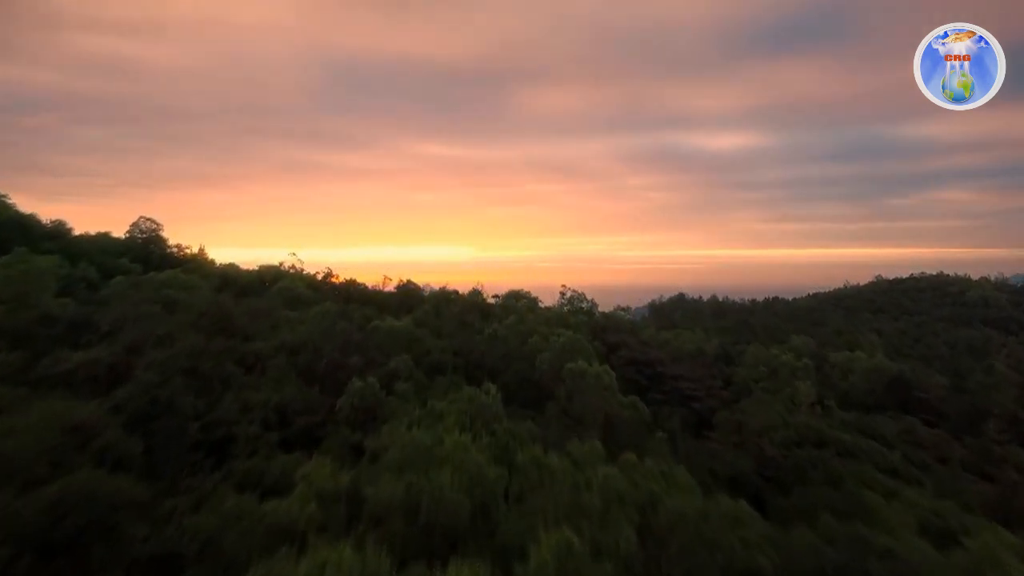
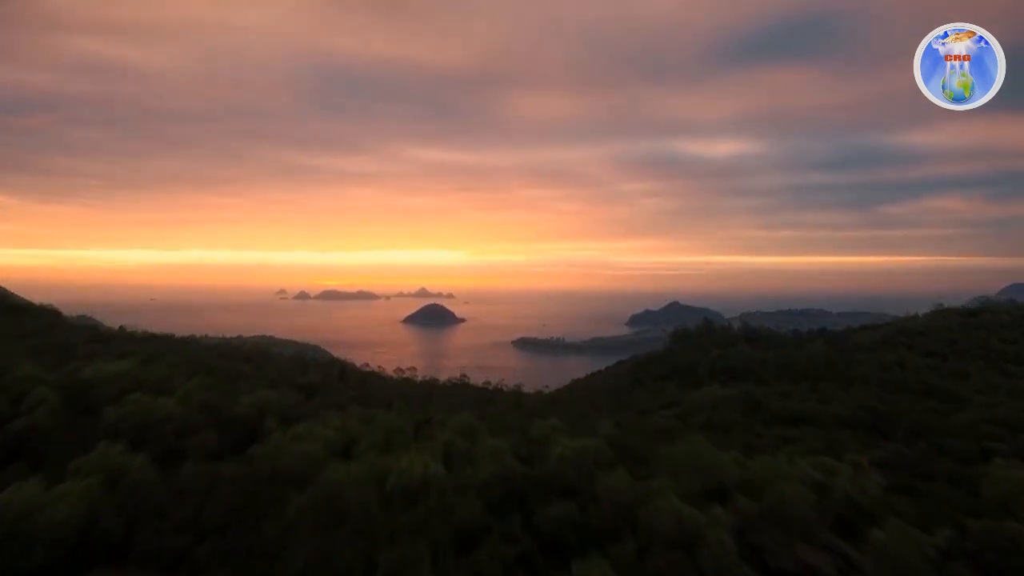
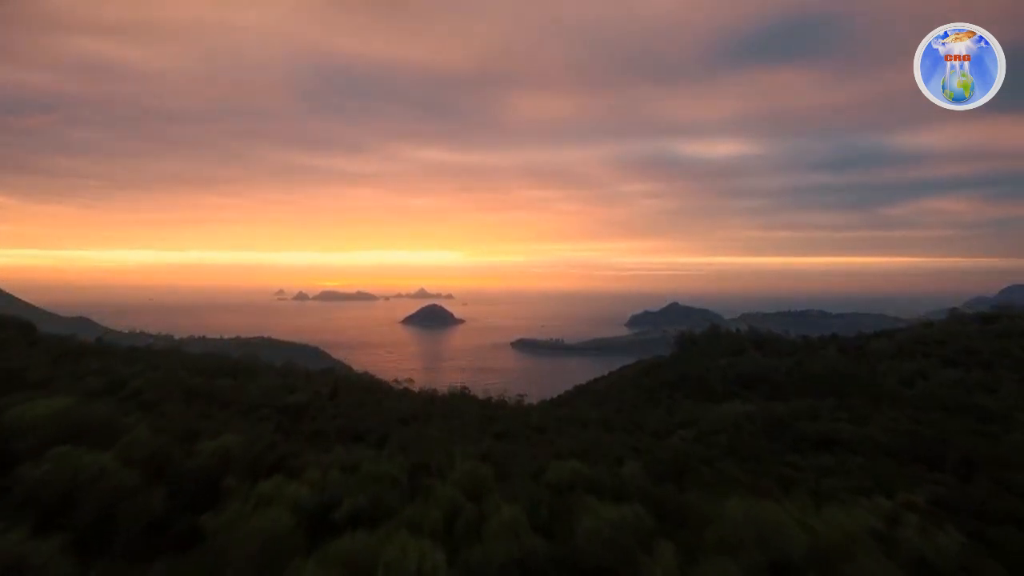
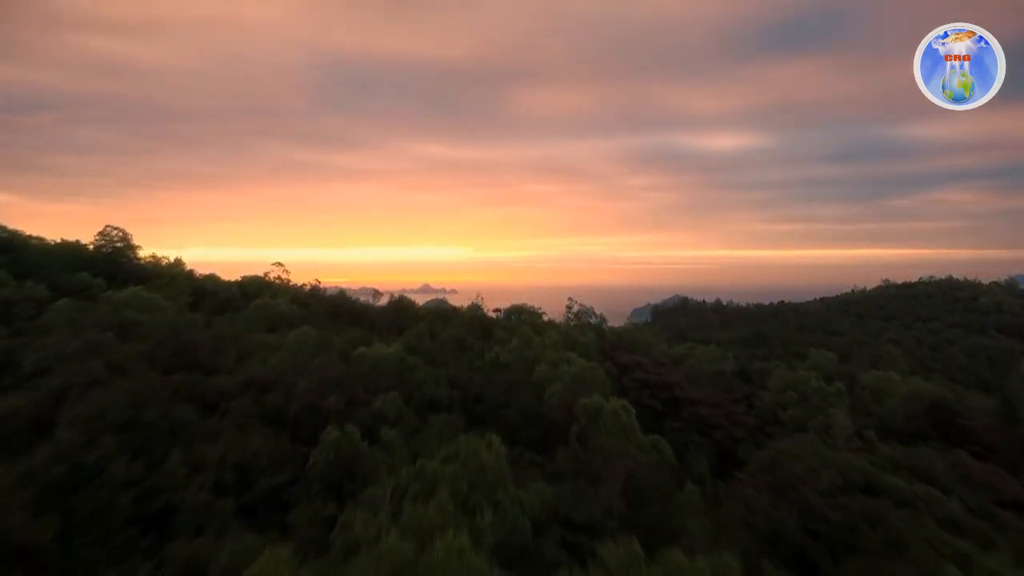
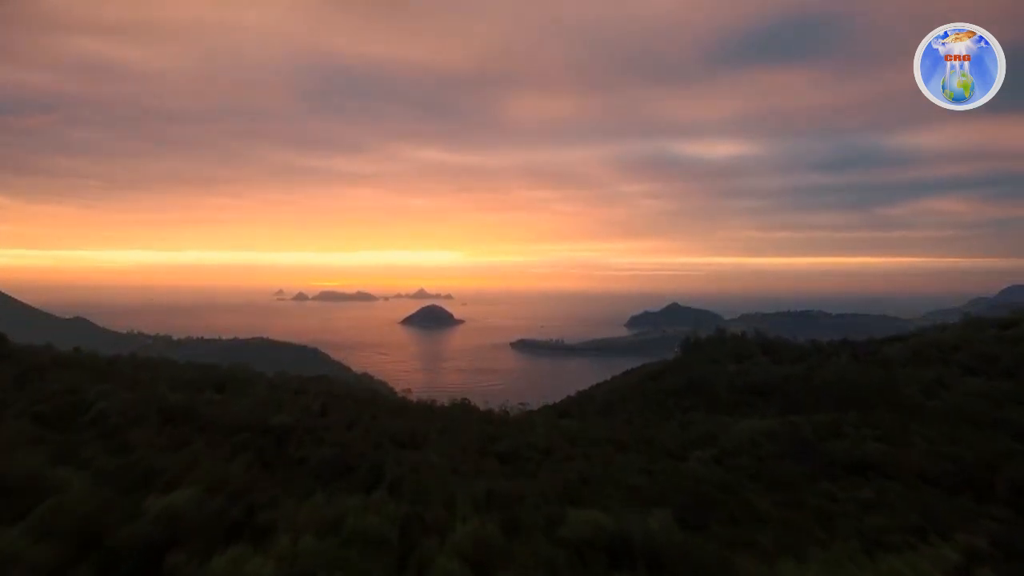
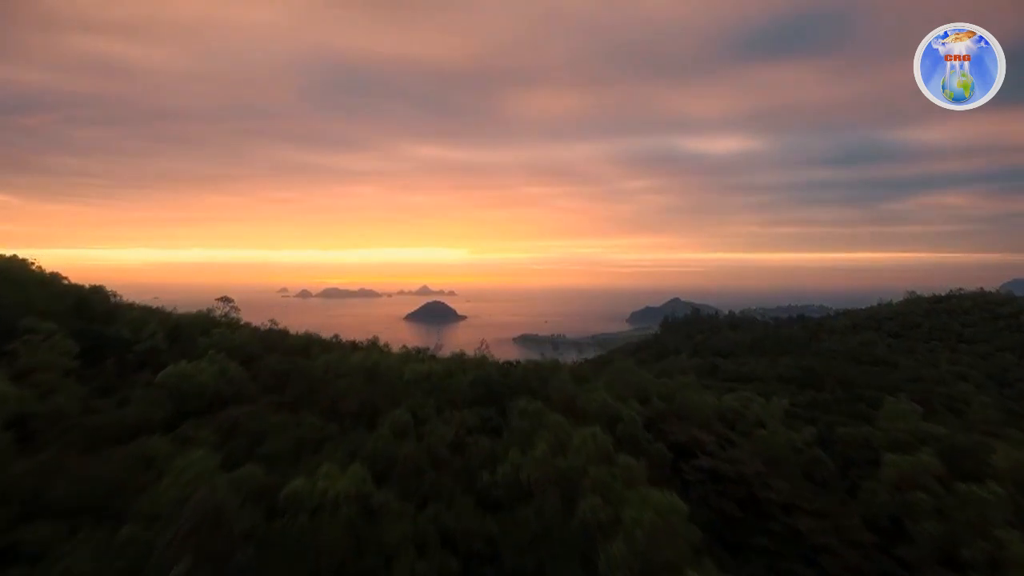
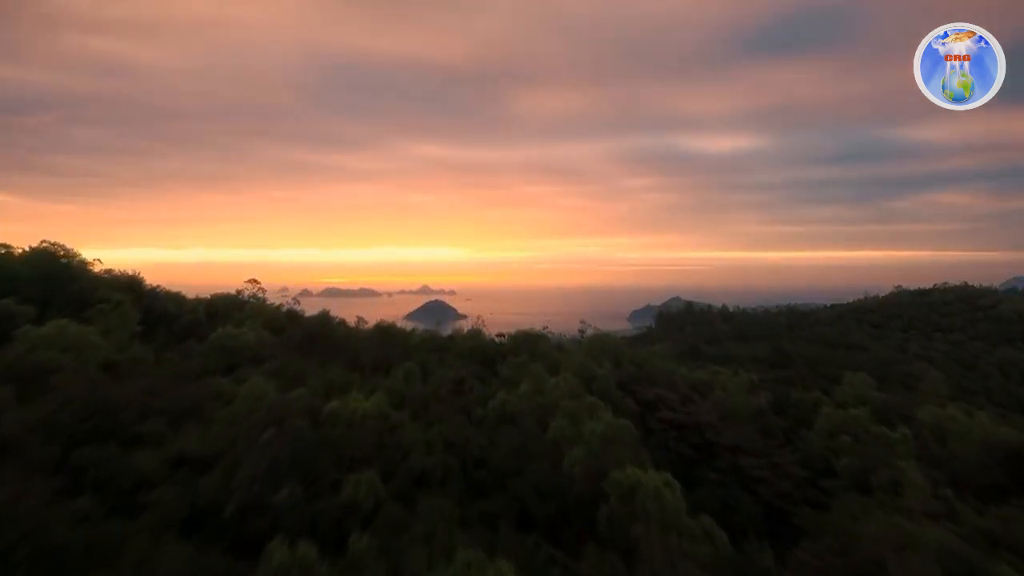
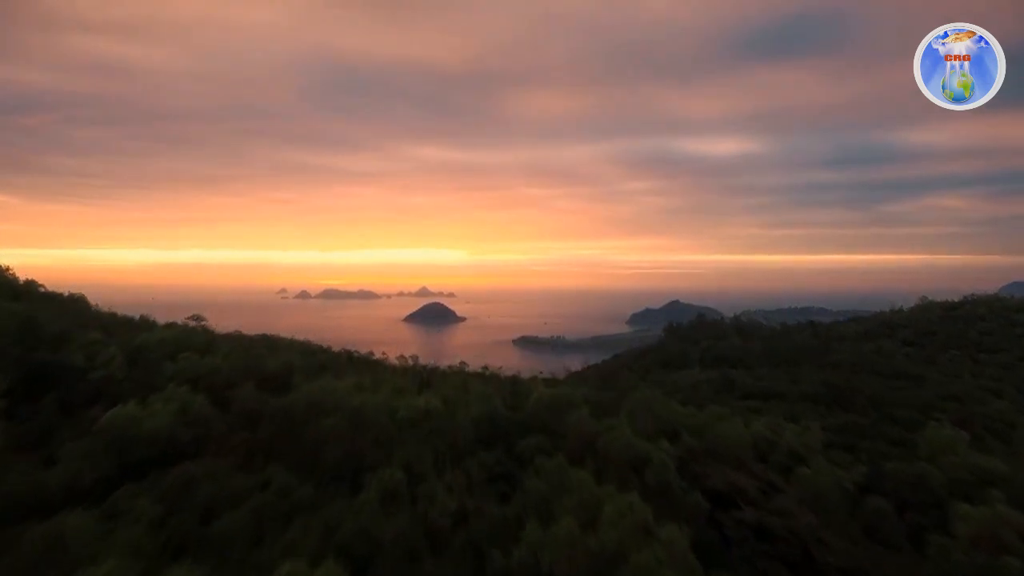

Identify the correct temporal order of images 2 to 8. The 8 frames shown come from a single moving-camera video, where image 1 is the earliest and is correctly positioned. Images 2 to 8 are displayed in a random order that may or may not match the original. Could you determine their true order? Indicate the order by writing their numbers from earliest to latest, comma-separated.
4, 7, 6, 8, 2, 3, 5
